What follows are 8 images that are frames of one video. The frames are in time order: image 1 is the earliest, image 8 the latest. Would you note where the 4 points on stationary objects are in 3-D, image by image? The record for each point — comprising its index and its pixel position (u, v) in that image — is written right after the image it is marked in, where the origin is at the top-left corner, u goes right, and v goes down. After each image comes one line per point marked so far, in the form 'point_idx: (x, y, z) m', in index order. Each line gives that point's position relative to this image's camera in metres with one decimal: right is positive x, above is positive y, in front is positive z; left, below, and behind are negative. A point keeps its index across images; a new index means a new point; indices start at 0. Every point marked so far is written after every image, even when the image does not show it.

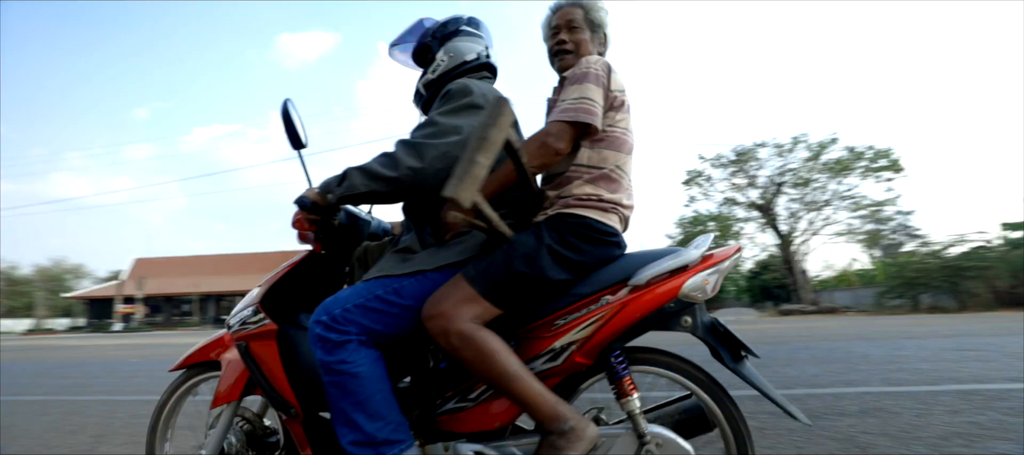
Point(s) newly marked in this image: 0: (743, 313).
0: (+9.9, -3.6, +19.9) m
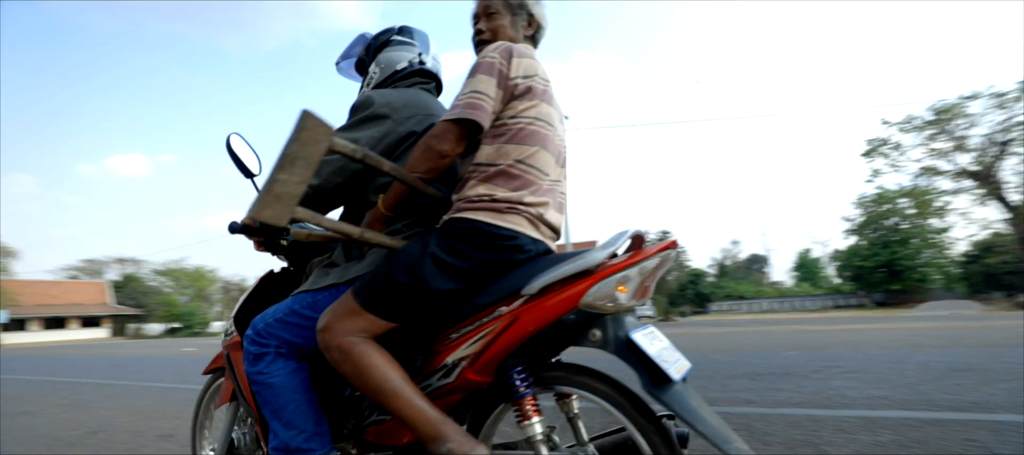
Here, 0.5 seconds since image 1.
0: (+14.7, -2.7, +16.1) m
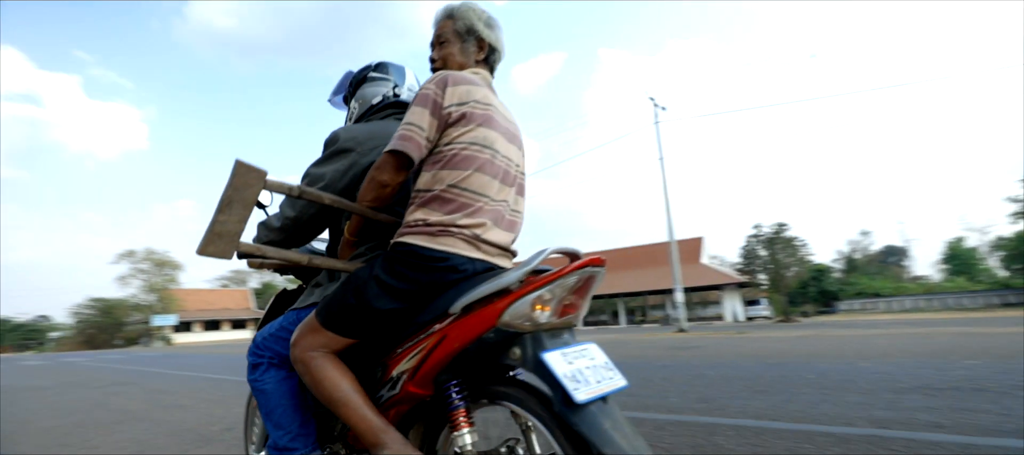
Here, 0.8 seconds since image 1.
0: (+17.1, -2.1, +12.9) m
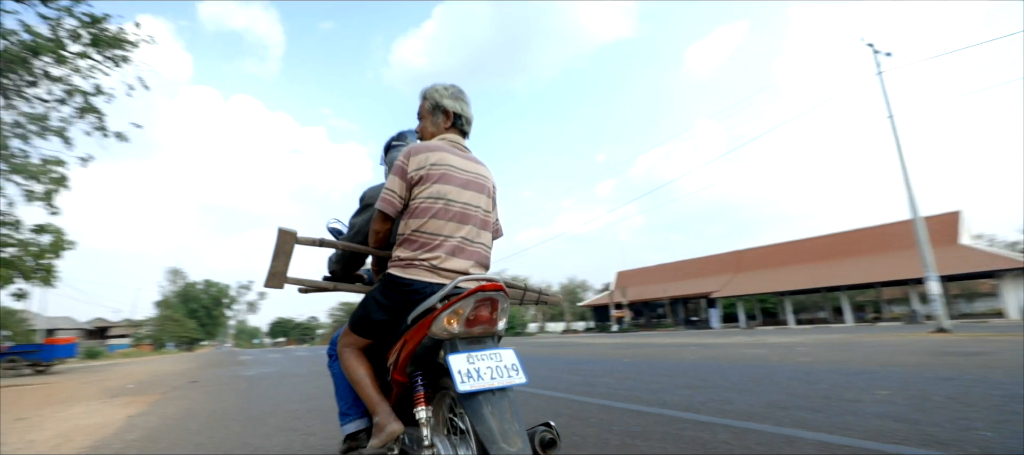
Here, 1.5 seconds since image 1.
0: (+20.0, -0.8, +6.3) m
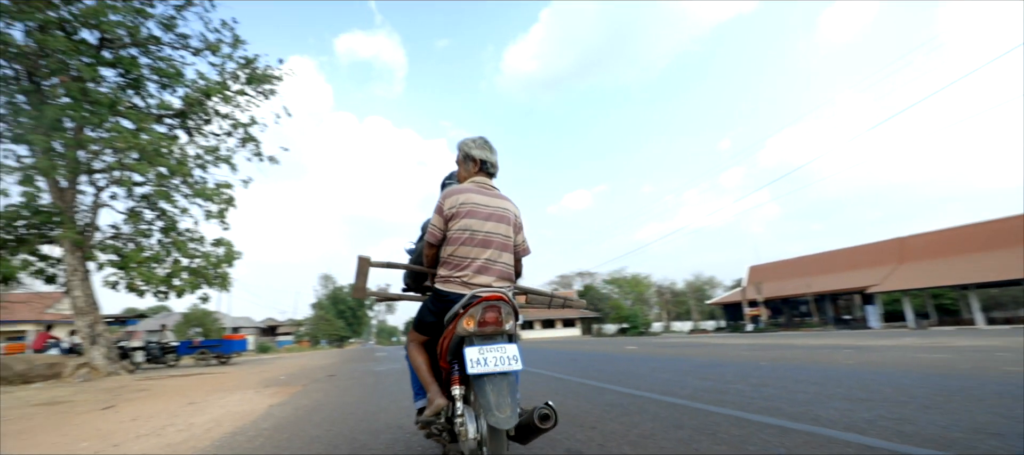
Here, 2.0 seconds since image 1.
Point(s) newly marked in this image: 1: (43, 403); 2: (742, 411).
0: (+20.7, +0.3, +0.9) m
1: (-10.5, -3.9, +10.7) m
2: (+2.6, -2.1, +5.4) m
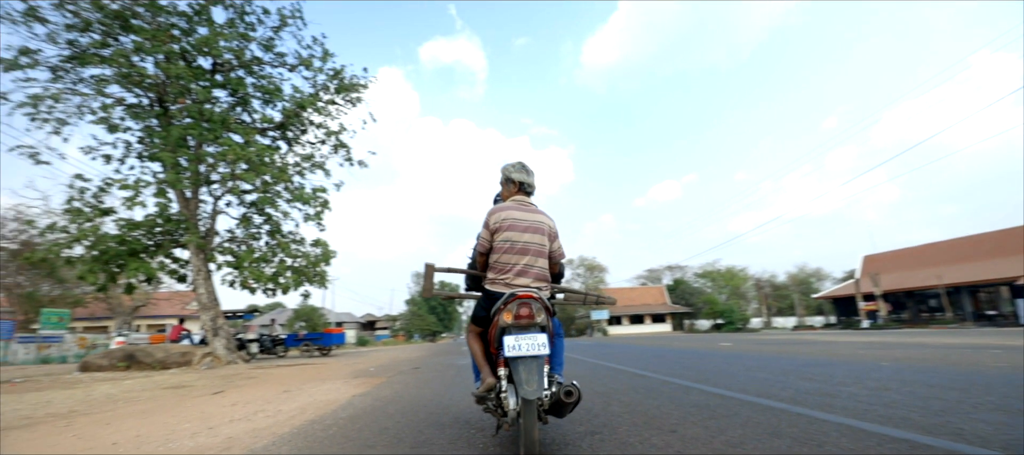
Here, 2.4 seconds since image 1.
0: (+20.2, +1.0, -3.0) m
1: (-8.6, -4.0, +12.1) m
2: (+3.3, -1.8, +4.6) m
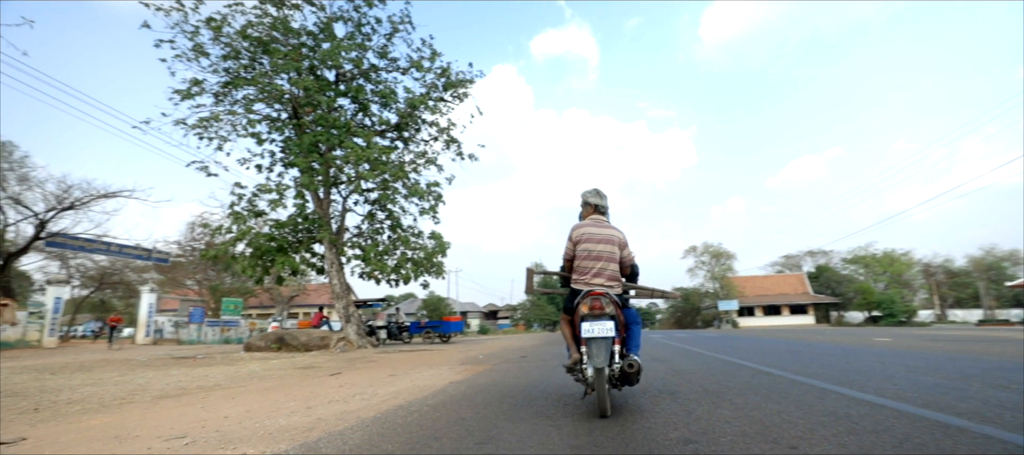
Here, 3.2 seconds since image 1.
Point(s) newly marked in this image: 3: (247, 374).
0: (+18.4, +1.8, -8.2) m
1: (-5.9, -3.9, +13.4) m
2: (+3.9, -1.5, +3.2) m
3: (-6.5, -3.6, +11.7) m
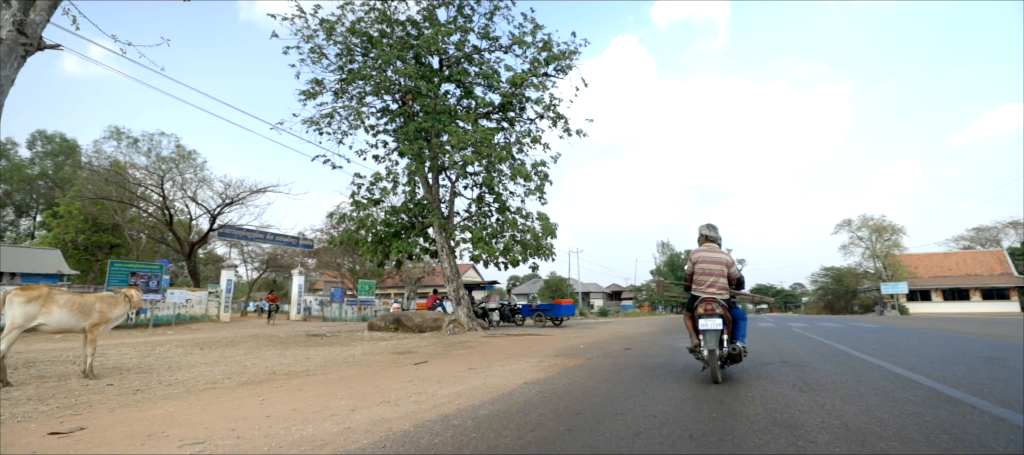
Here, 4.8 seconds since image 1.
0: (+14.8, +1.9, -13.6) m
1: (-3.2, -3.5, +13.5) m
2: (+3.7, -1.3, +1.2) m
3: (-4.2, -3.3, +12.0) m
